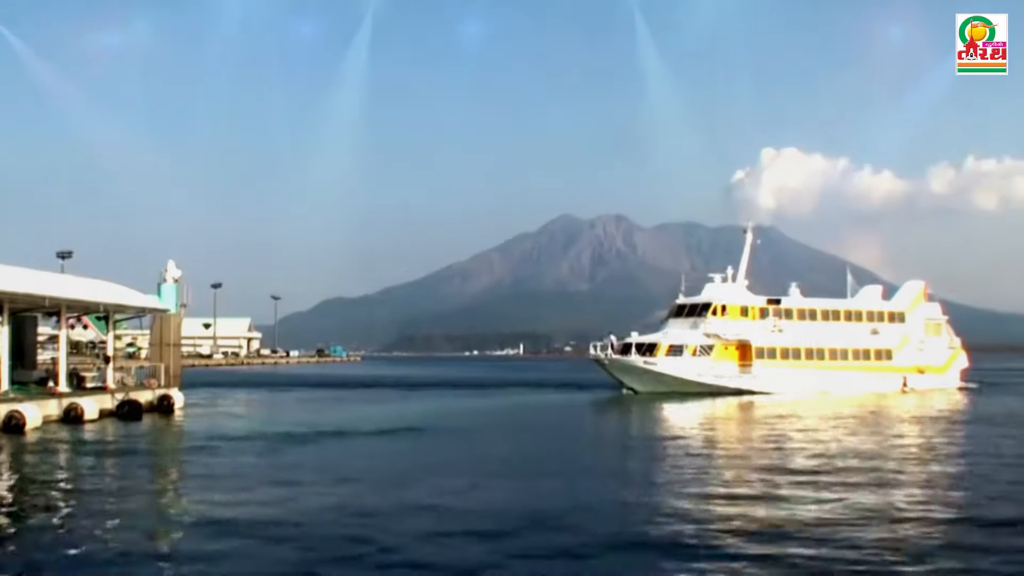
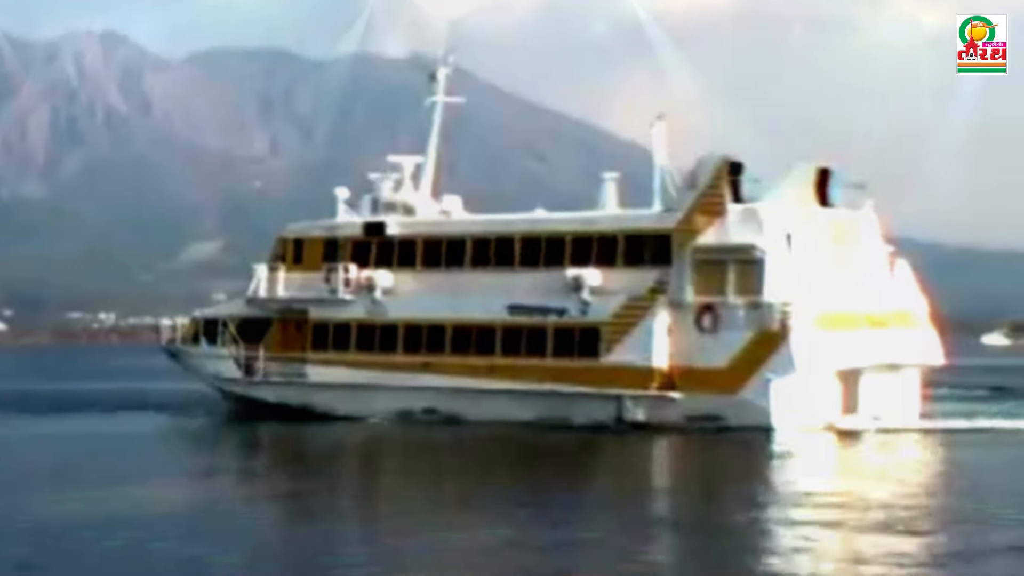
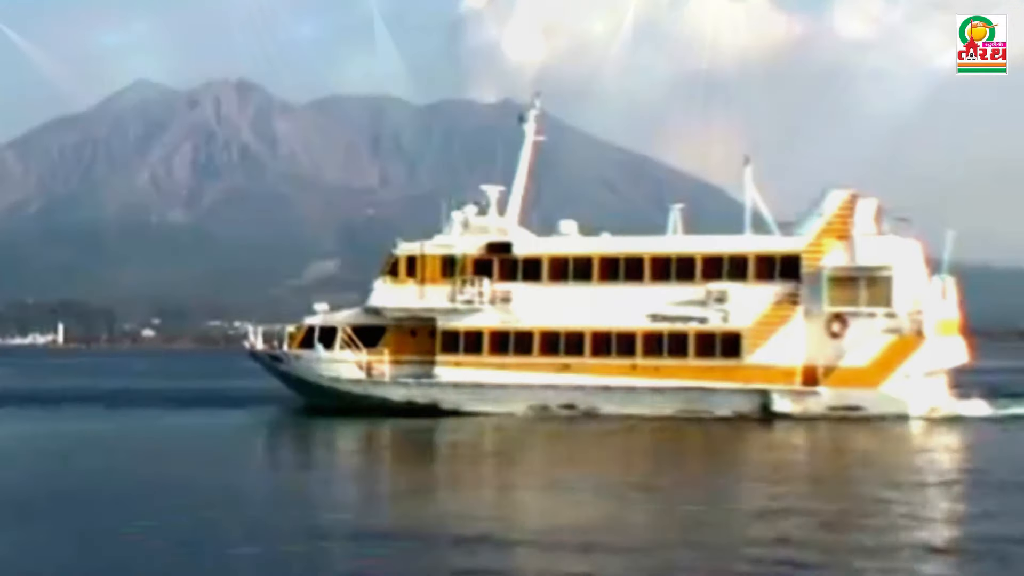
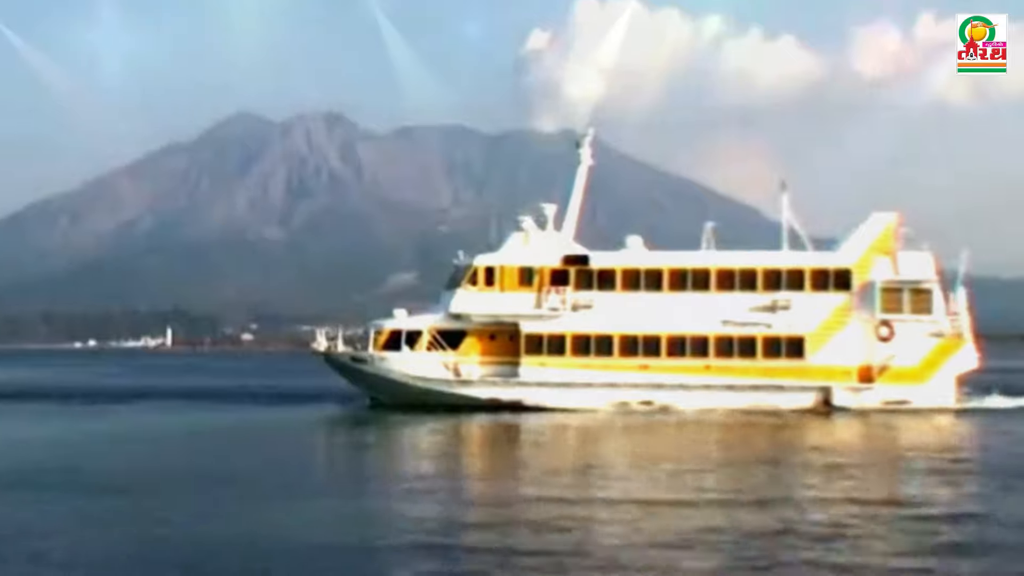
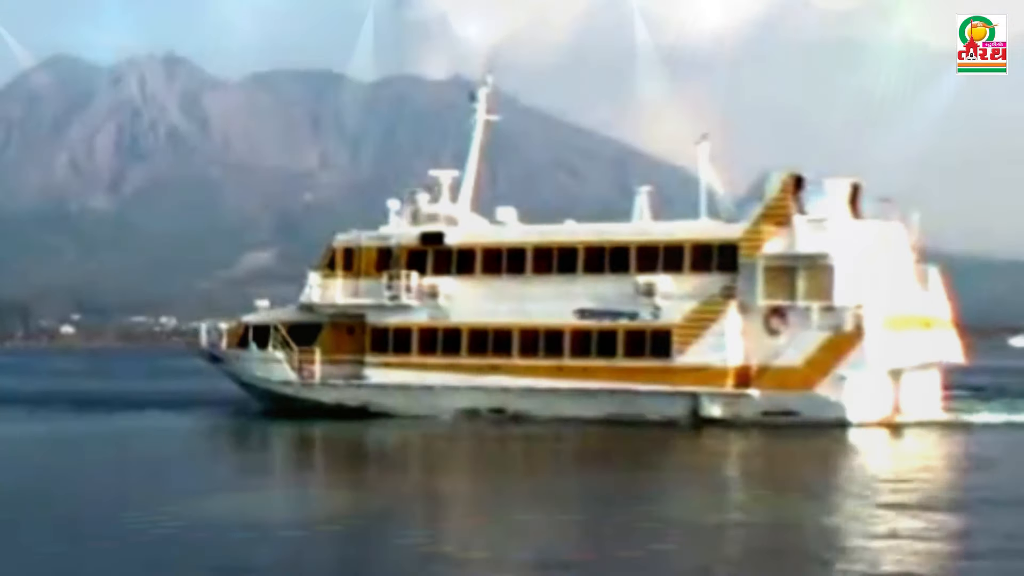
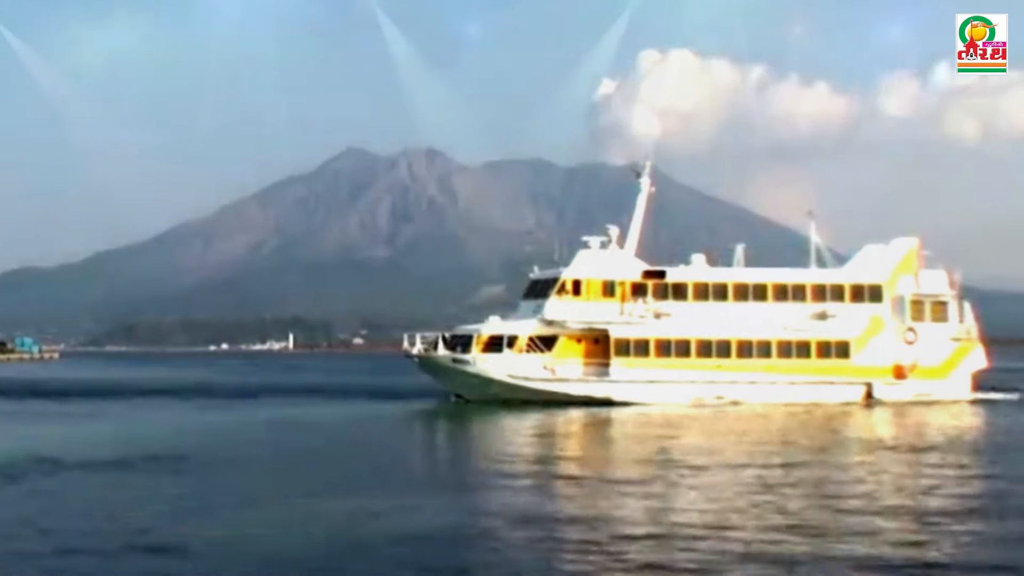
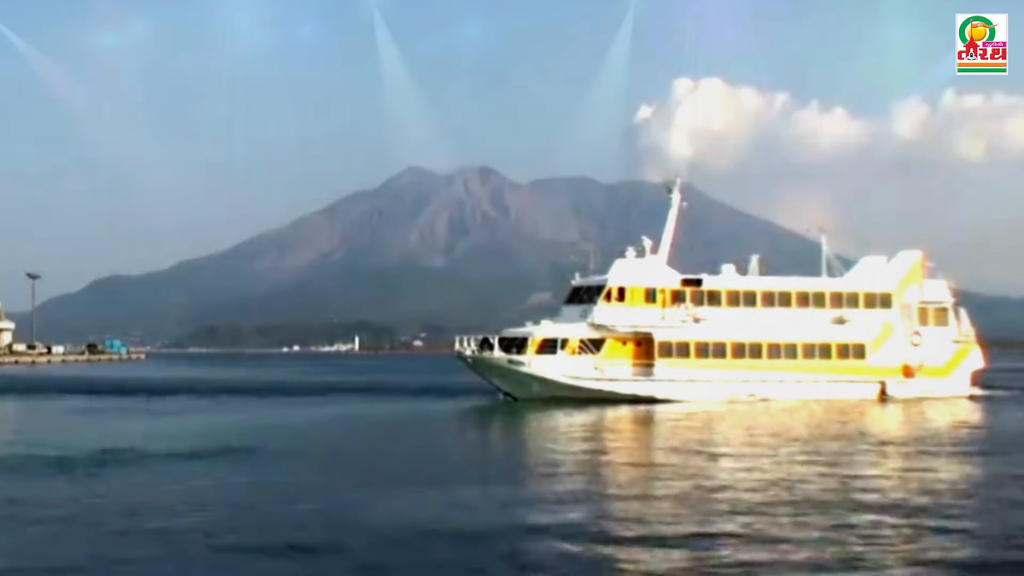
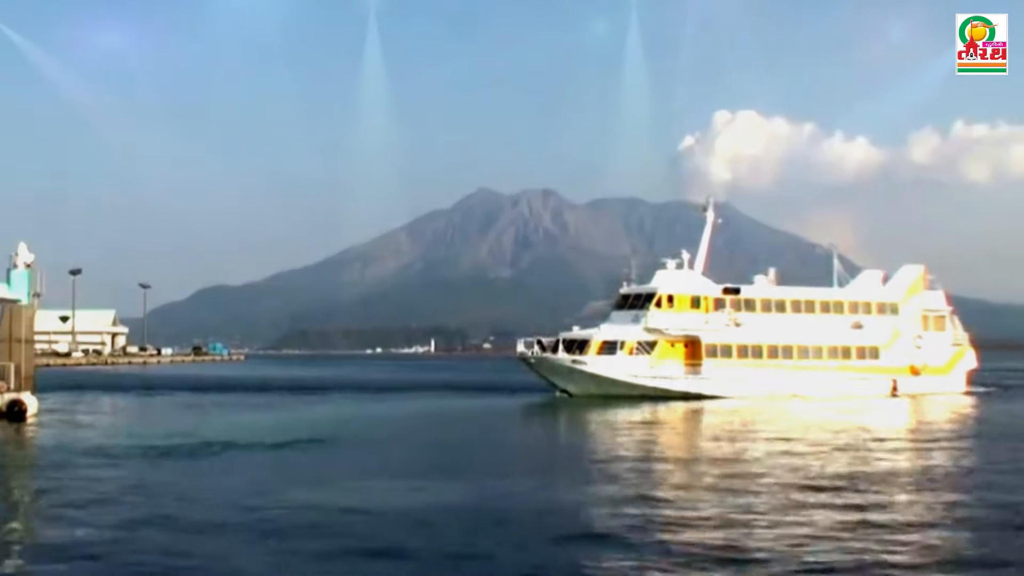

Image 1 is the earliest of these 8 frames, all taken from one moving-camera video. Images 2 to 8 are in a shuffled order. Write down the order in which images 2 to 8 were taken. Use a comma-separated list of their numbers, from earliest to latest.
8, 7, 6, 4, 3, 5, 2
